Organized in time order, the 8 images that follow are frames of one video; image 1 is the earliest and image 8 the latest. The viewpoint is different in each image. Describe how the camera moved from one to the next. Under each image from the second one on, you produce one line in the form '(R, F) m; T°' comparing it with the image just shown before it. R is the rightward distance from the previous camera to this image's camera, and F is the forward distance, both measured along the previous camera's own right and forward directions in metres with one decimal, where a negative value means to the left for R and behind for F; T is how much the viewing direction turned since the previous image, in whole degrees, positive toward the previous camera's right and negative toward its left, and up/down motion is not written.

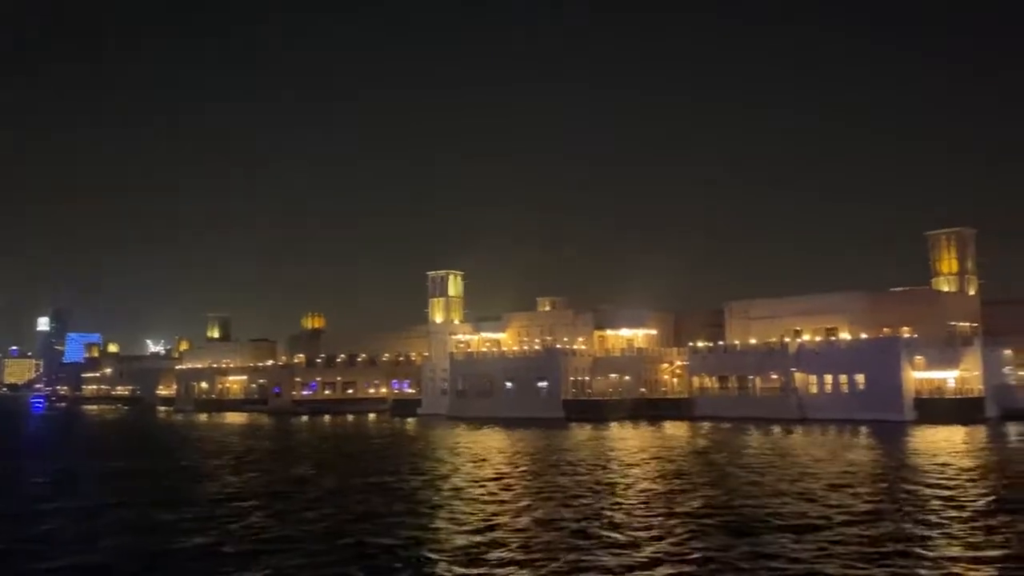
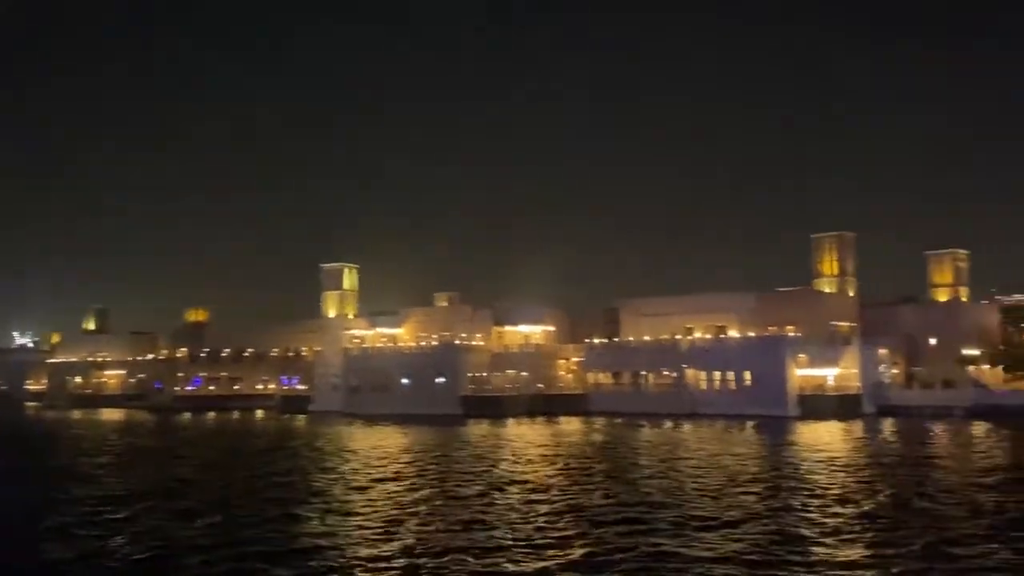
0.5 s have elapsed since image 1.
(-0.1, +0.5) m; +7°
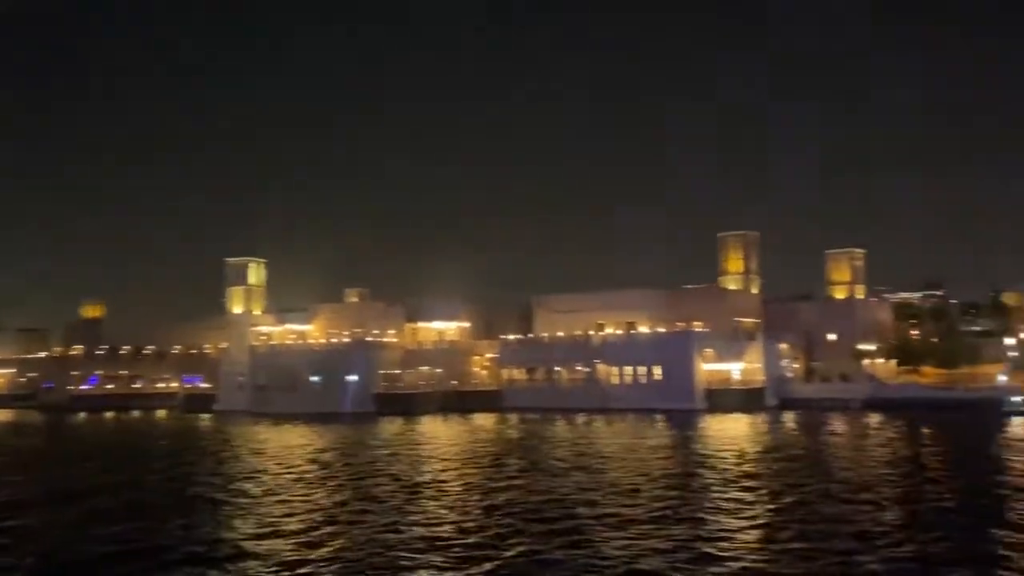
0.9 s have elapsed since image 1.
(-0.1, +0.2) m; +6°
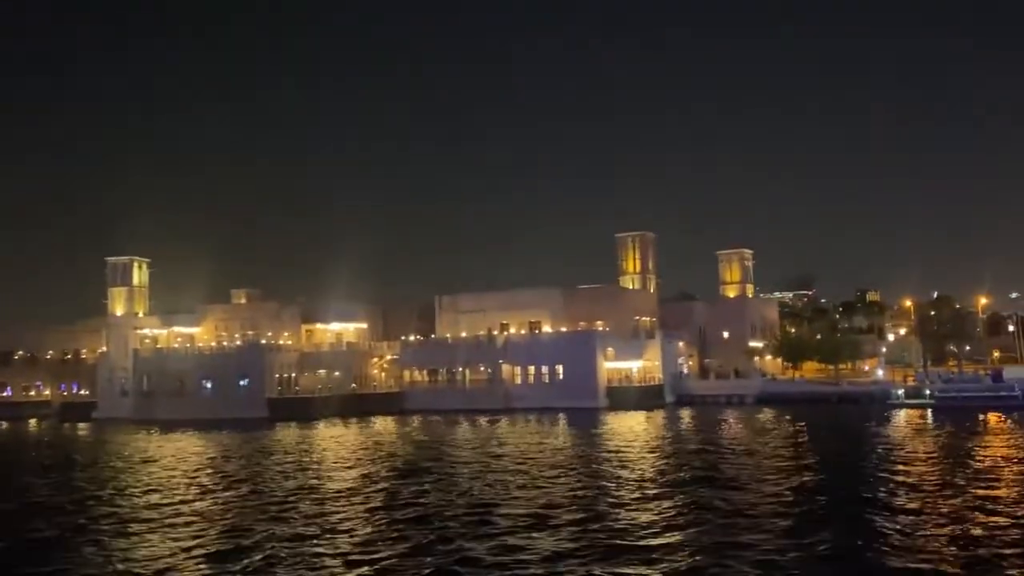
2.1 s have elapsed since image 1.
(-0.5, +0.4) m; +7°
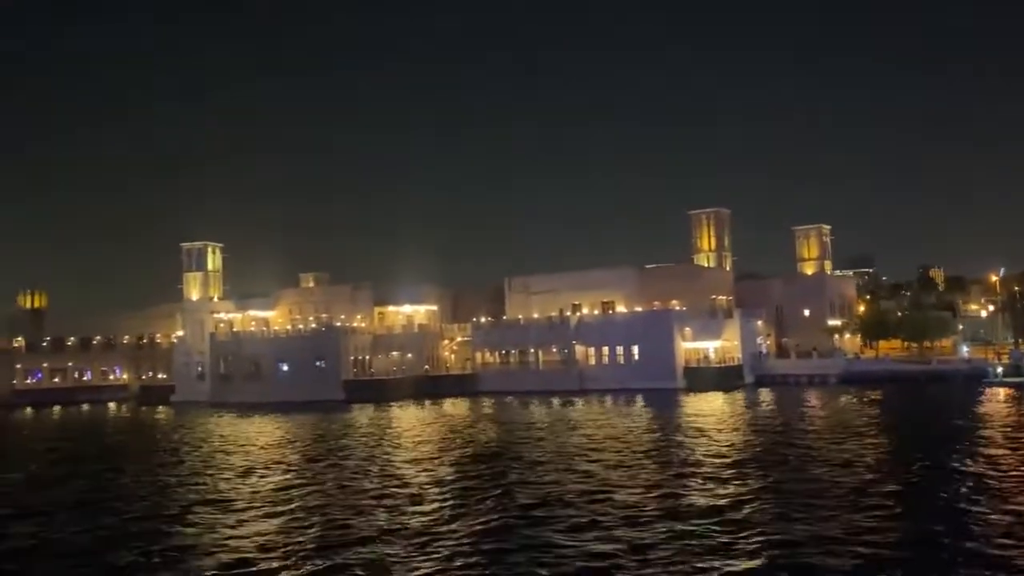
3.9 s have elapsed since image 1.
(-1.2, +0.6) m; -3°
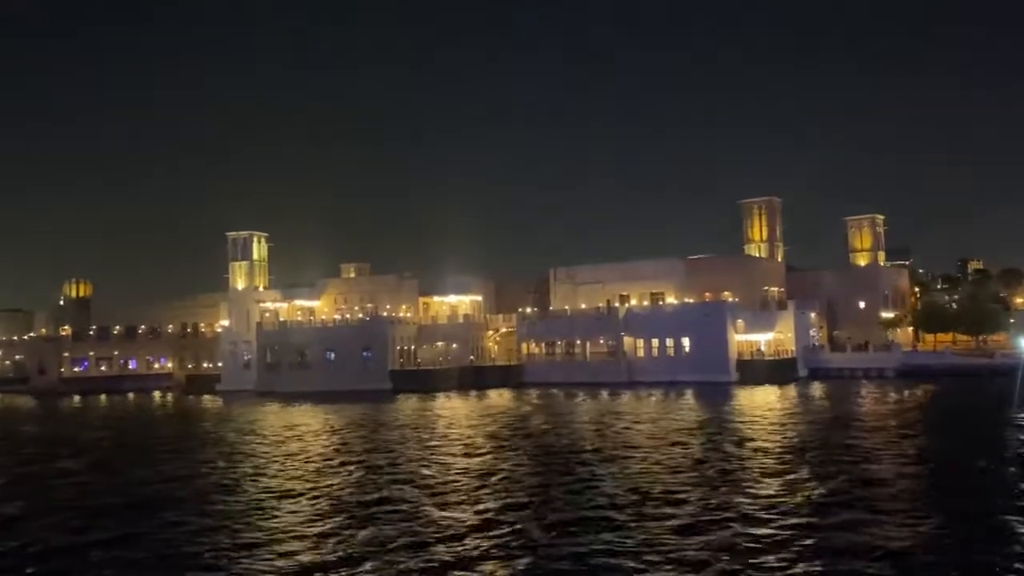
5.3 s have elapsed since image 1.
(-0.9, +0.5) m; -2°
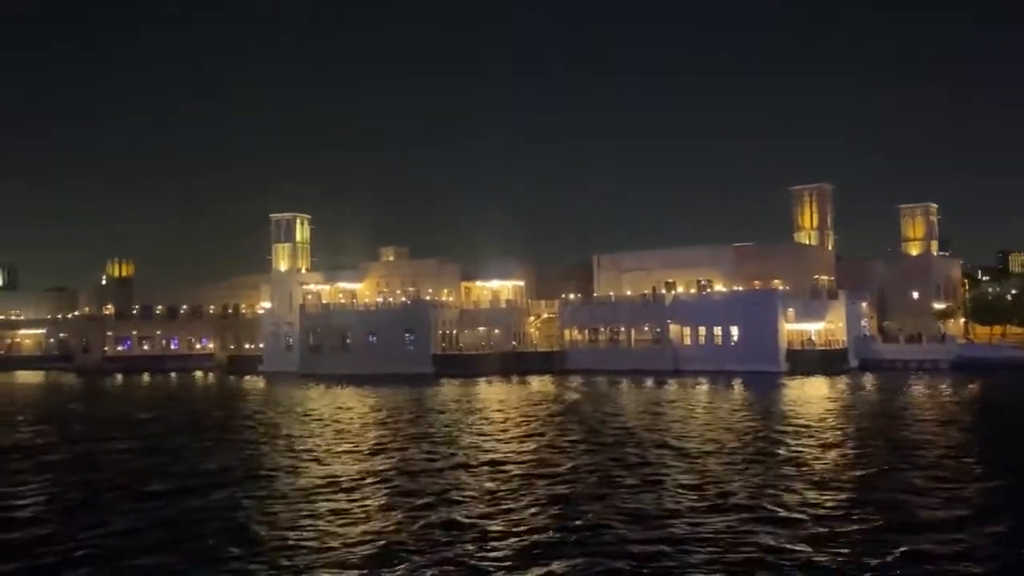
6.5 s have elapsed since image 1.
(-0.8, +0.5) m; -2°
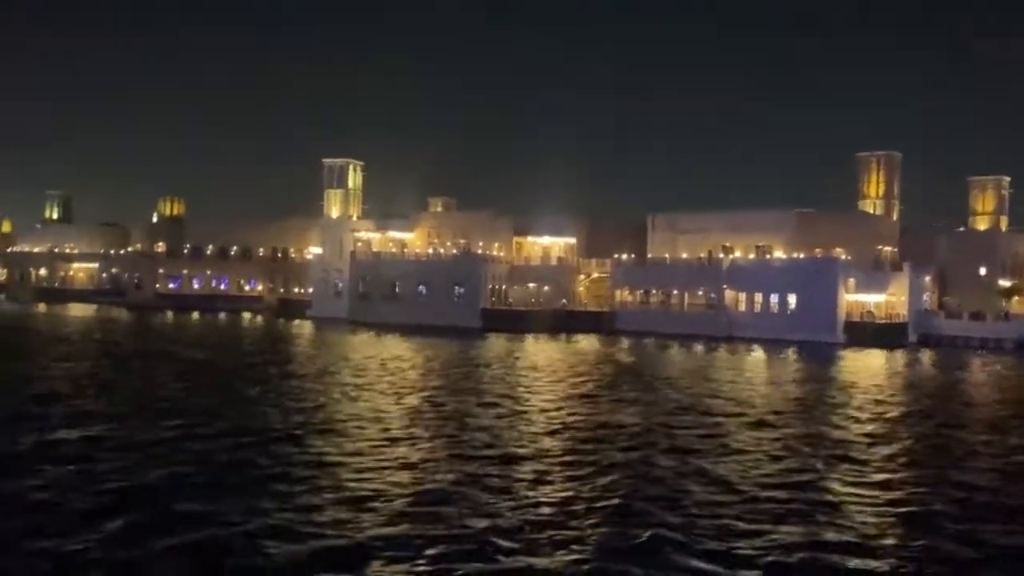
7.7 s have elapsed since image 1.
(-0.7, +0.5) m; -2°
